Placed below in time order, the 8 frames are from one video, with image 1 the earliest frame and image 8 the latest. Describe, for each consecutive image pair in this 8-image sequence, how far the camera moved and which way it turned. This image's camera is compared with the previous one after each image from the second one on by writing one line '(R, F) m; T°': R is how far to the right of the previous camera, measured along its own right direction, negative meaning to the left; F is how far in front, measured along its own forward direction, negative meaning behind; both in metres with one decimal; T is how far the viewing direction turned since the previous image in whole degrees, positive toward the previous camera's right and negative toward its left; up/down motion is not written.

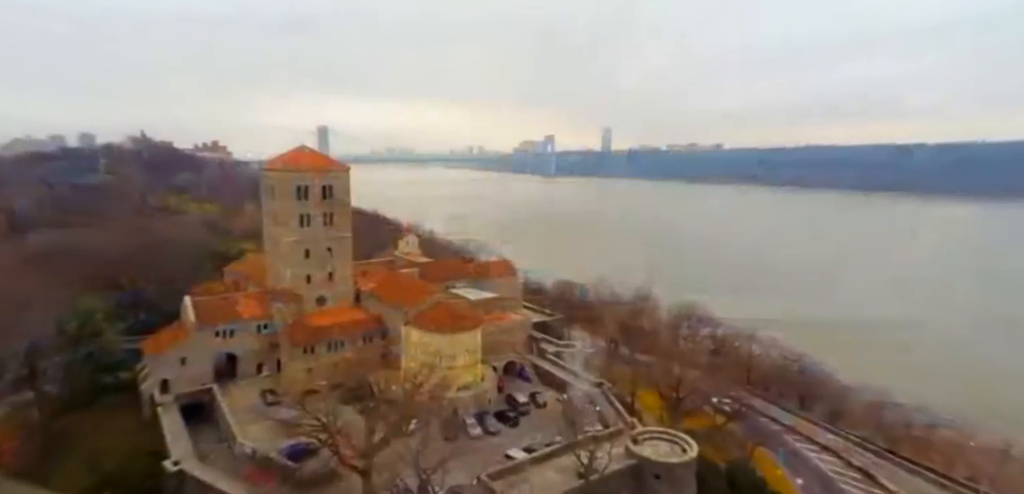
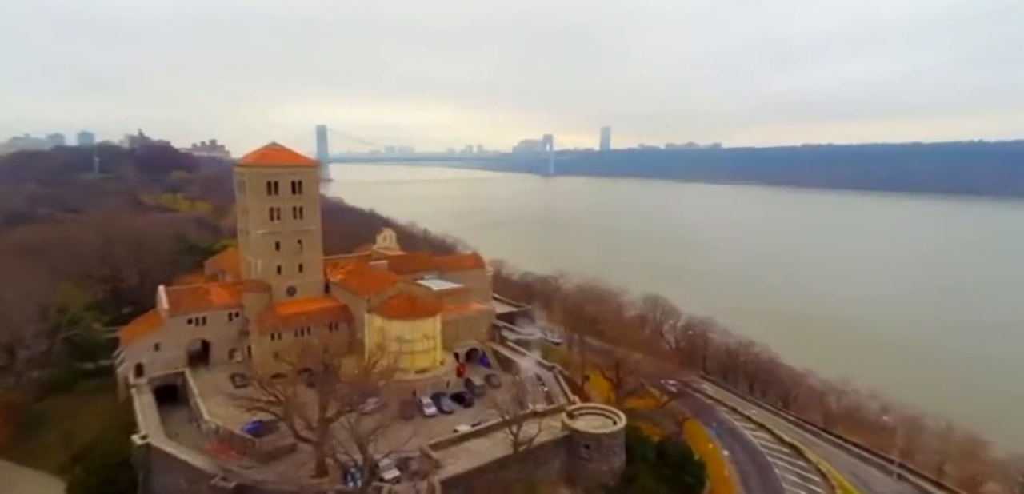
(+1.7, -1.2) m; 0°
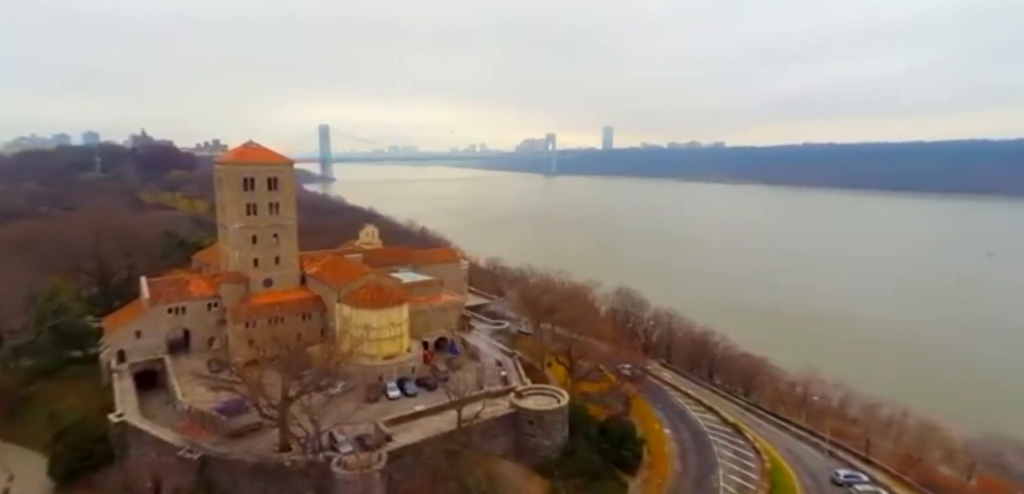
(+1.7, -1.2) m; 0°
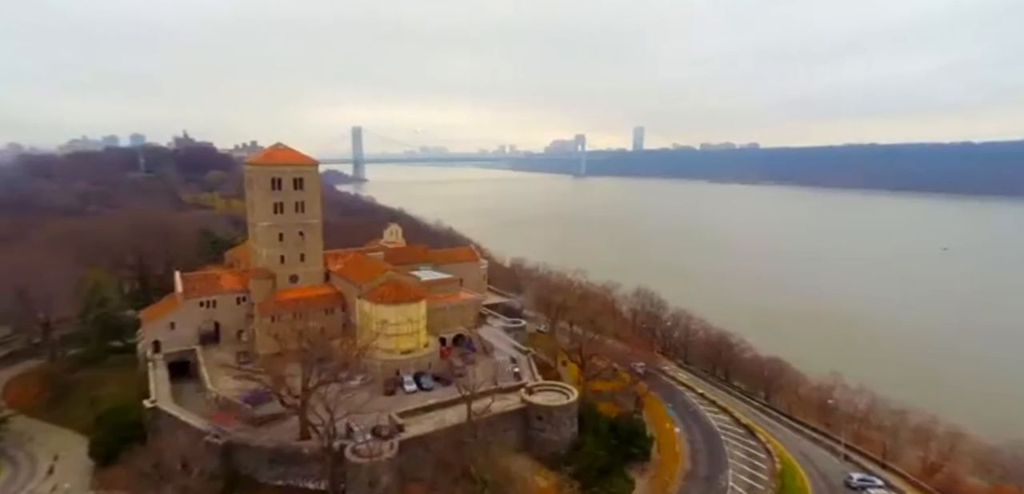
(+0.6, -0.4) m; -3°
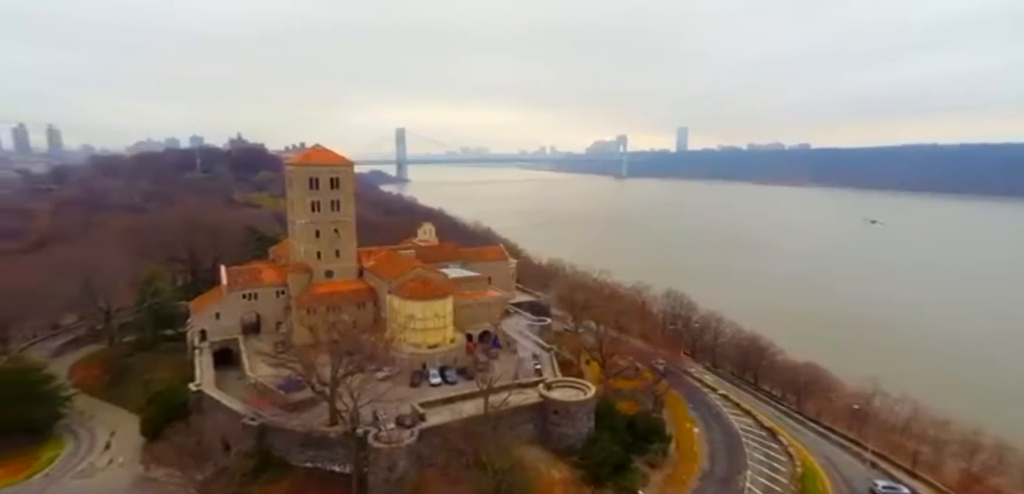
(+0.7, -0.5) m; -4°
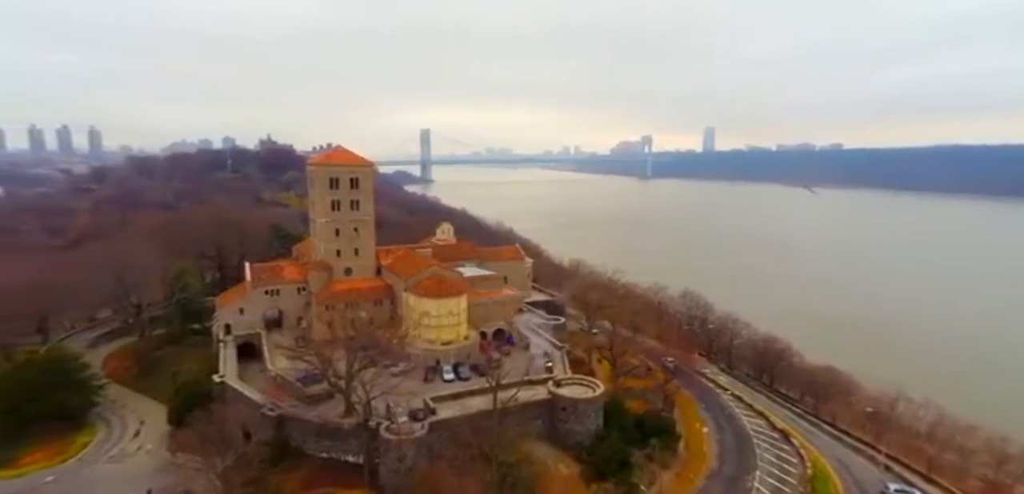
(+0.5, -0.3) m; -2°
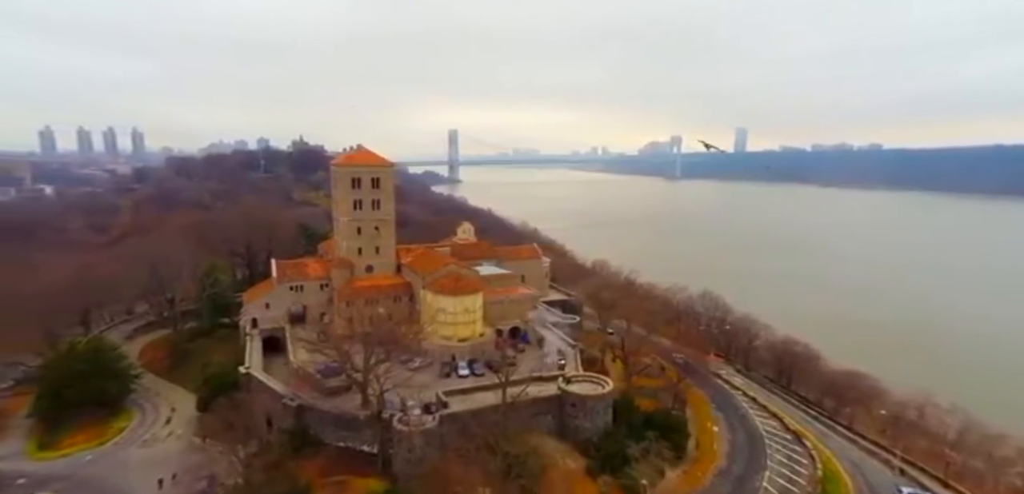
(+0.5, -0.4) m; -3°
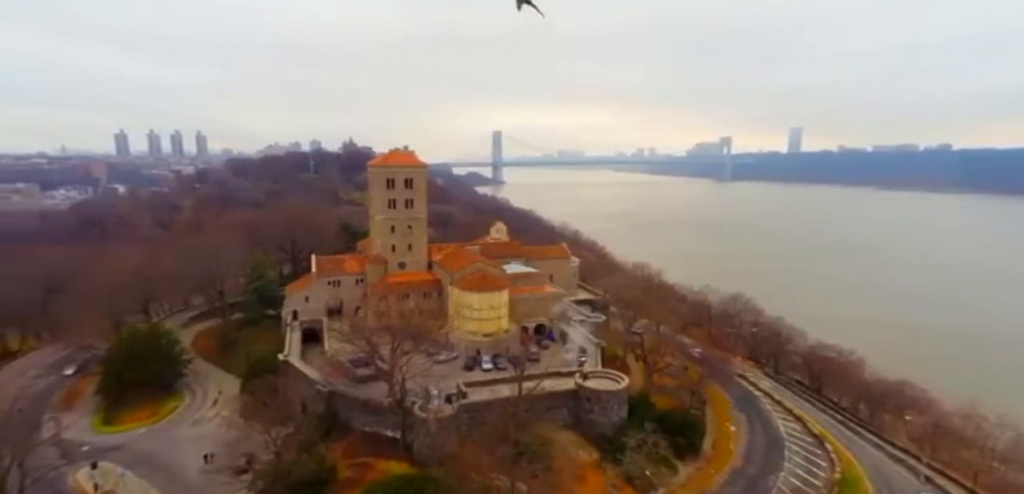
(+0.9, -0.7) m; -5°
